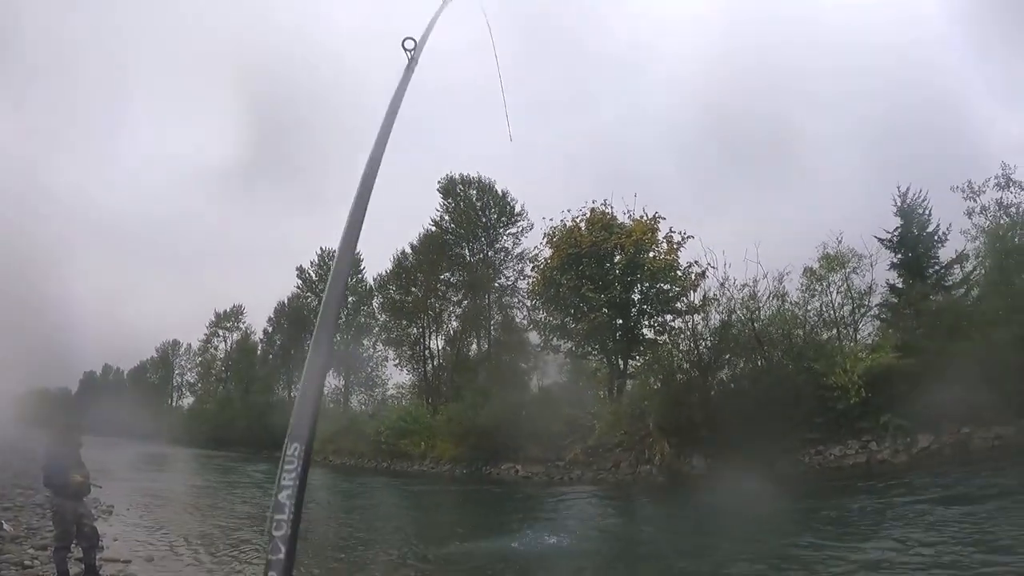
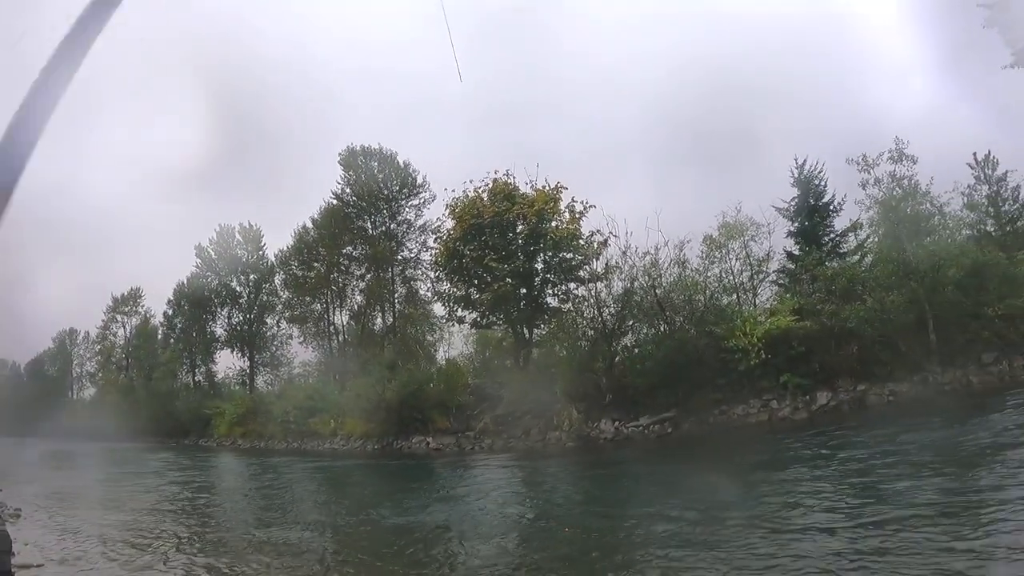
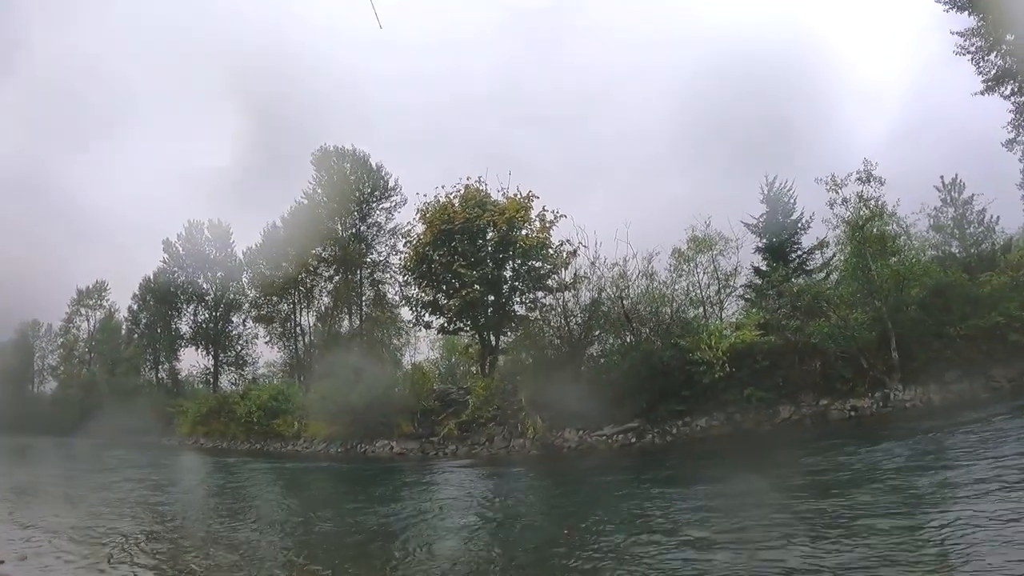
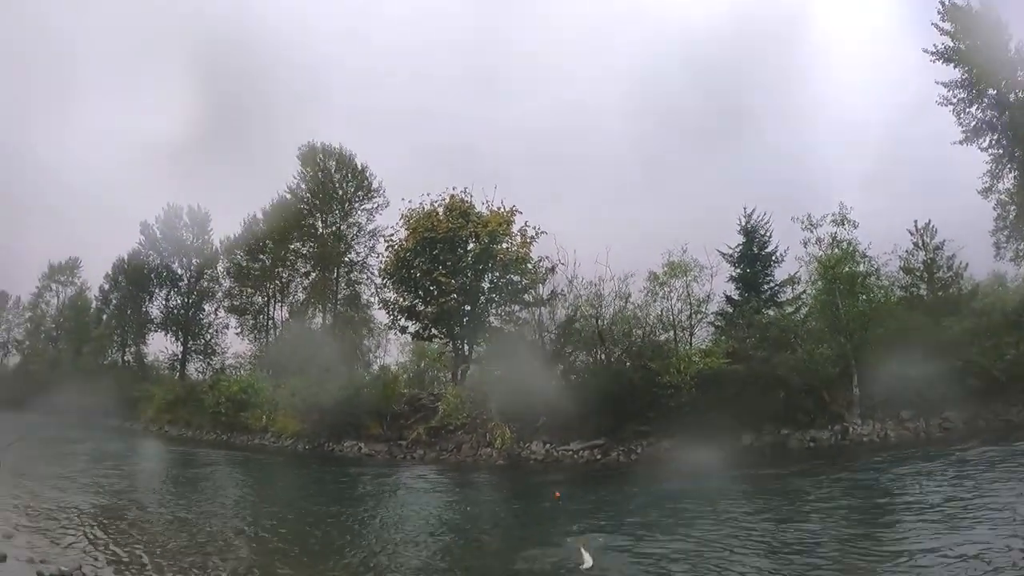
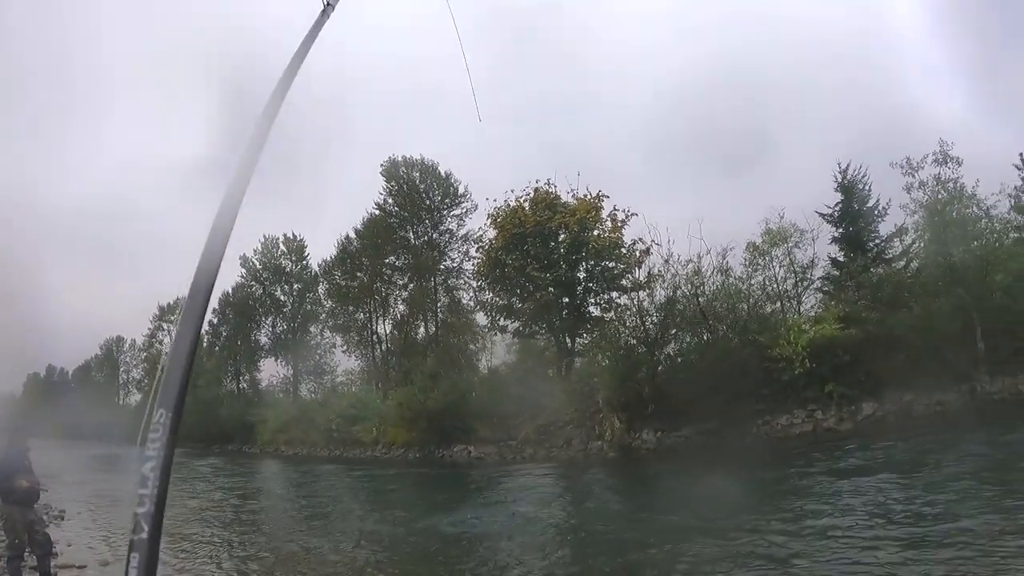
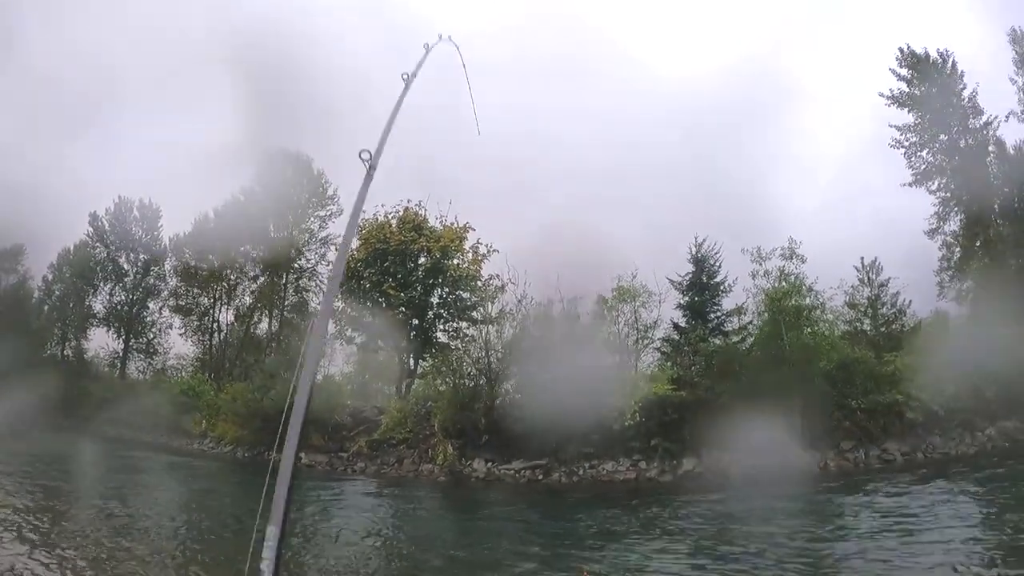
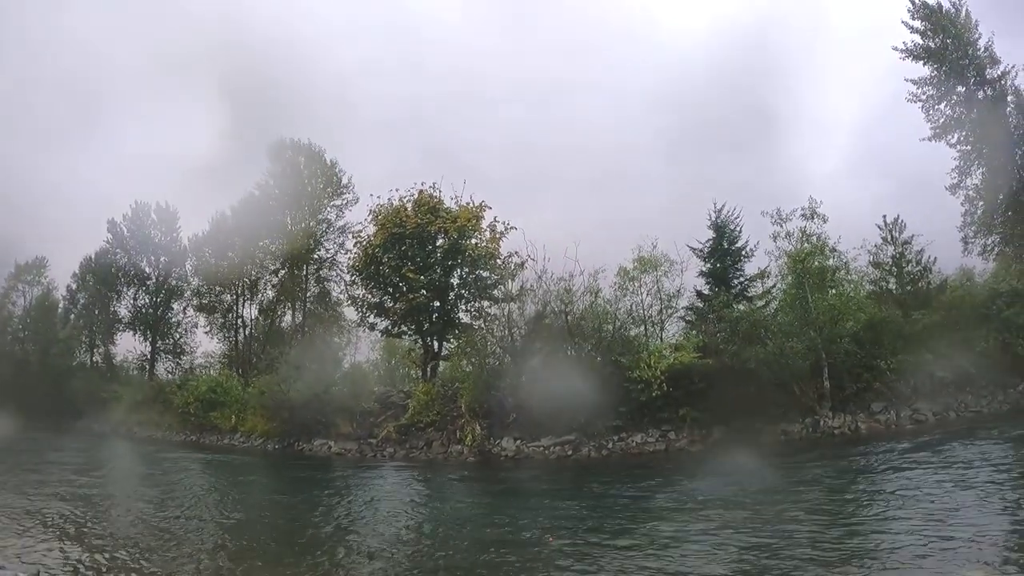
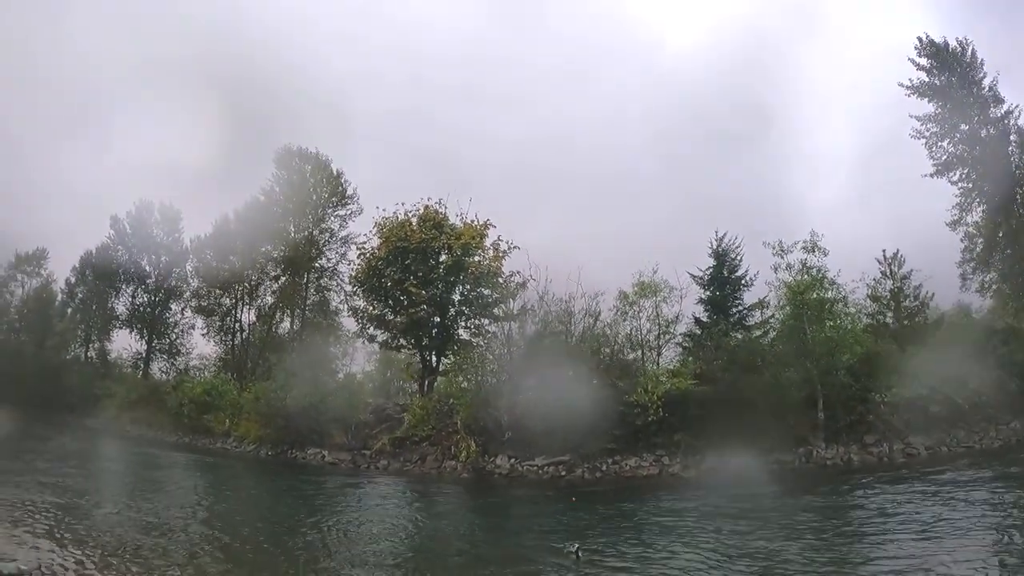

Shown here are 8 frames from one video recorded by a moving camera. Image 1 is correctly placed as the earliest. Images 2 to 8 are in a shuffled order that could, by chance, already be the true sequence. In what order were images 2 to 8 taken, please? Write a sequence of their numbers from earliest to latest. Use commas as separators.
5, 2, 3, 7, 6, 8, 4
